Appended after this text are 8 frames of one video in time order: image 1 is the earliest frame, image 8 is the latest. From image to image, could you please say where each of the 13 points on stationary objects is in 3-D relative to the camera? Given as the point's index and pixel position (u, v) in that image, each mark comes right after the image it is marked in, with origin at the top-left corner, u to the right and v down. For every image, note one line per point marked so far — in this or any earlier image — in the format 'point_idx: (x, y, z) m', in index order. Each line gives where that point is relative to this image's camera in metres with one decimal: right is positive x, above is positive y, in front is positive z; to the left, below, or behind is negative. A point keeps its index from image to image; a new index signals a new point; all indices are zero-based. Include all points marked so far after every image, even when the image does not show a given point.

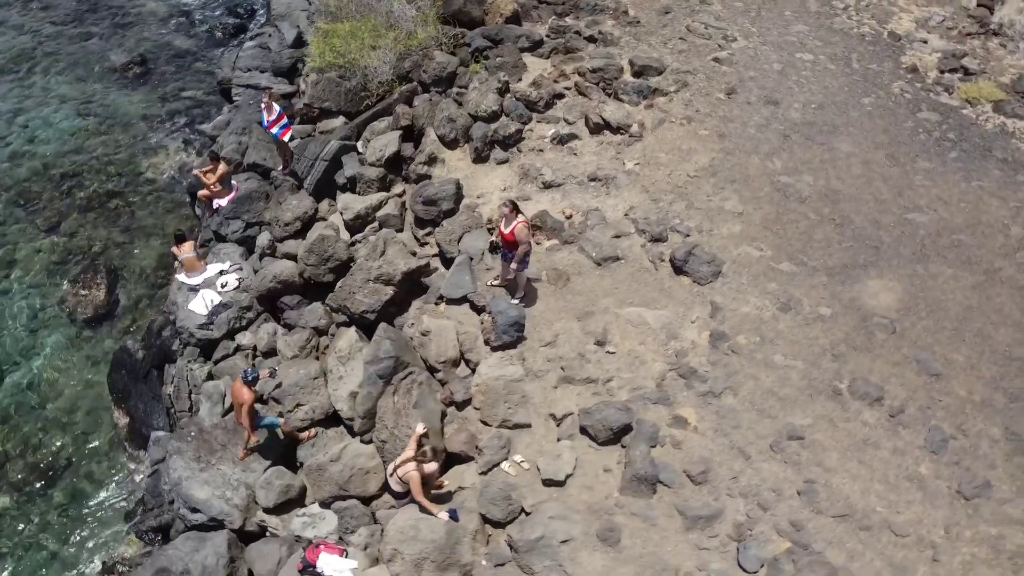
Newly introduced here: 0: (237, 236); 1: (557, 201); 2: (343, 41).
0: (-5.7, +1.1, +17.0) m
1: (+0.8, +1.6, +15.0) m
2: (-3.9, +5.6, +18.6) m
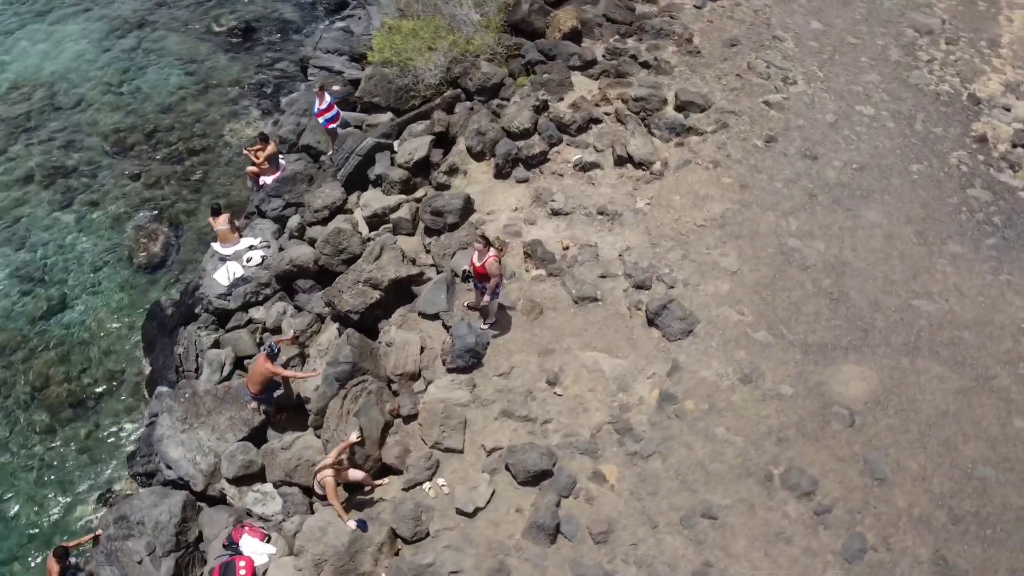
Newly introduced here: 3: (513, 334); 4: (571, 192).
0: (-5.3, +1.7, +18.1) m
1: (+0.9, +1.1, +15.2) m
2: (-2.5, +5.9, +19.2) m
3: (0.0, -0.7, +13.3) m
4: (+1.1, +1.9, +15.9) m
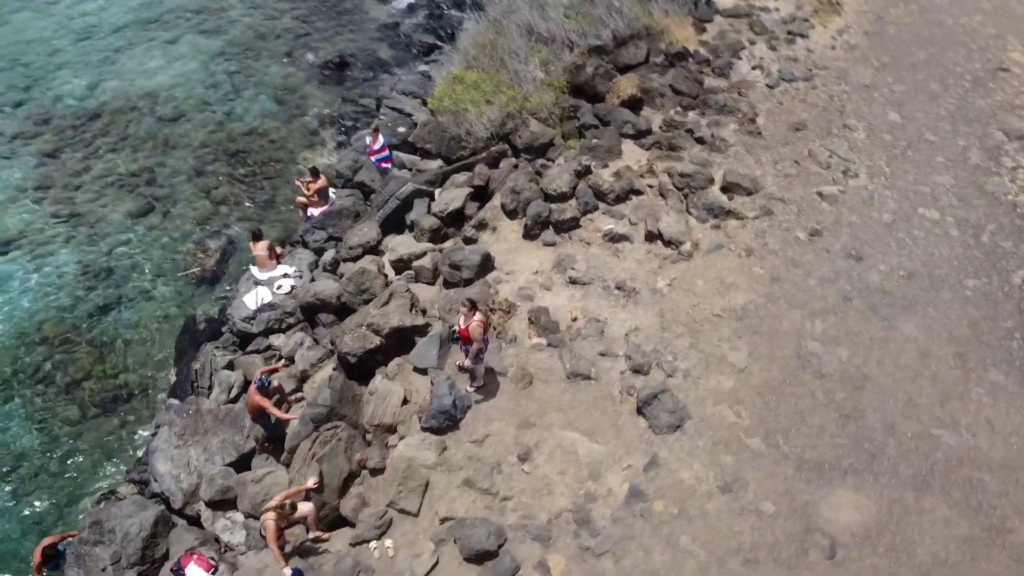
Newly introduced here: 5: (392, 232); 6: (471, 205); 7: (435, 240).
0: (-4.5, +1.0, +18.5) m
1: (+1.1, -0.2, +14.8) m
2: (-1.1, +4.7, +19.5) m
3: (-0.2, -1.8, +13.0) m
4: (+1.6, +0.5, +15.5) m
5: (-2.6, +1.2, +17.7) m
6: (-0.9, +1.7, +17.1) m
7: (-1.6, +1.0, +16.7) m
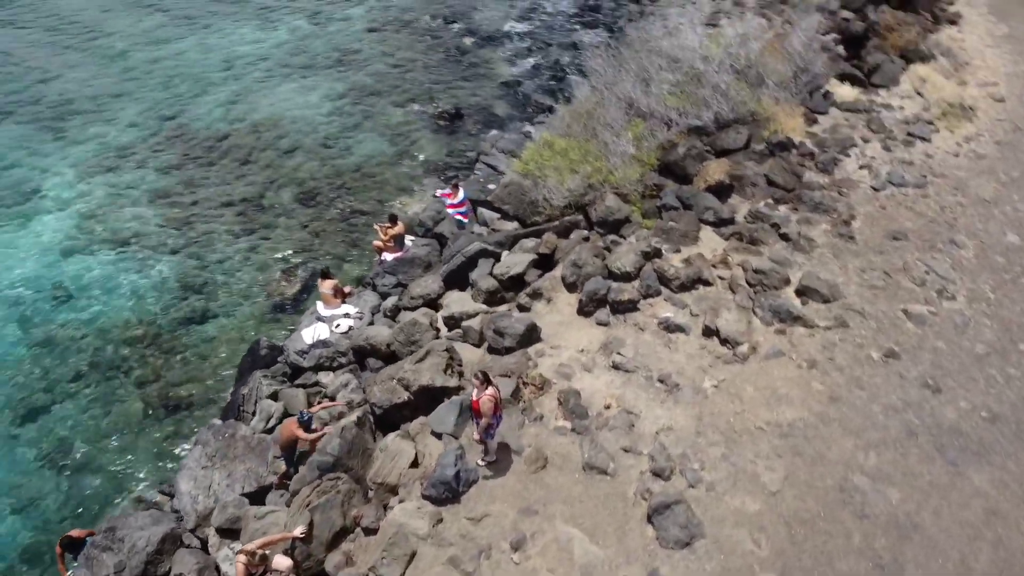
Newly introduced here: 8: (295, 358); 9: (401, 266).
0: (-3.0, 0.0, +18.7) m
1: (+1.7, -1.7, +14.1) m
2: (+1.0, +3.1, +19.3) m
3: (-0.1, -2.9, +12.4) m
4: (+2.4, -1.1, +14.7) m
5: (-1.3, 0.0, +17.7) m
6: (+0.4, +0.3, +16.8) m
7: (-0.5, -0.3, +16.5) m
8: (-4.6, -1.5, +17.4) m
9: (-2.6, +0.5, +19.0) m
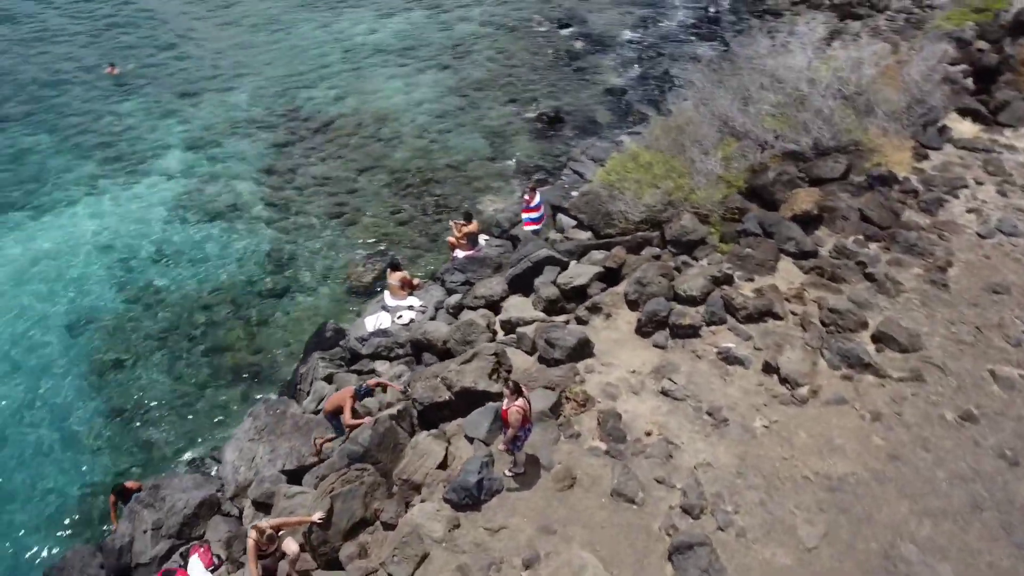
0: (-1.4, +0.1, +18.8) m
1: (+2.4, -2.1, +13.5) m
2: (+2.9, +2.7, +18.8) m
3: (+0.3, -3.1, +12.2) m
4: (+3.2, -1.6, +14.1) m
5: (+0.1, -0.1, +17.5) m
6: (+1.7, +0.1, +16.4) m
7: (+0.7, -0.5, +16.2) m
8: (-3.4, -1.2, +17.6) m
9: (-1.0, +0.5, +18.9) m
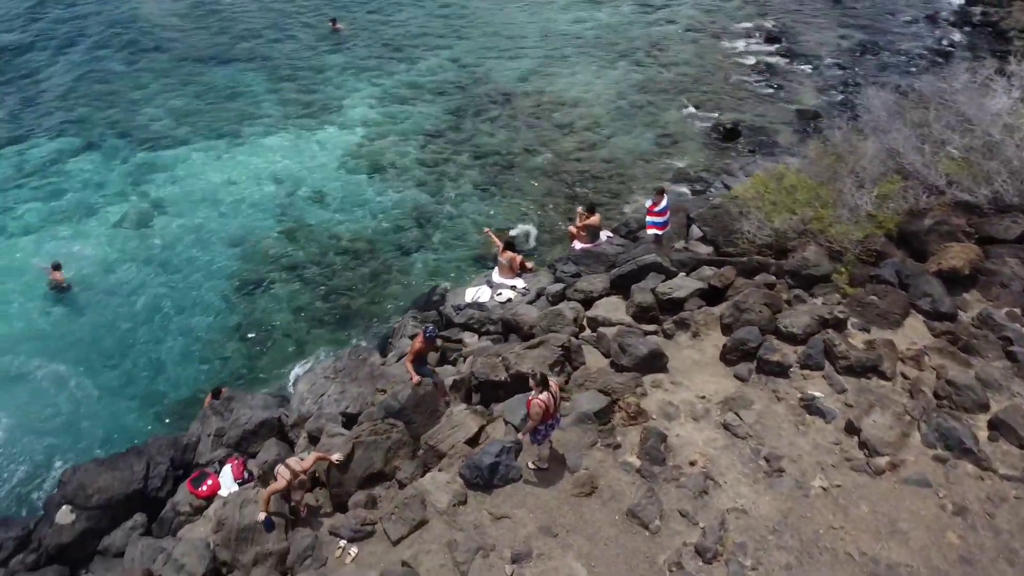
0: (+1.0, +0.3, +18.4) m
1: (+3.1, -2.4, +12.5) m
2: (+5.7, +2.1, +17.4) m
3: (+0.5, -2.9, +11.7) m
4: (+4.0, -2.1, +12.9) m
5: (+2.2, -0.1, +16.8) m
6: (+3.5, -0.3, +15.4) m
7: (+2.4, -0.6, +15.4) m
8: (-1.4, -0.5, +17.8) m
9: (+1.6, +0.7, +18.5) m
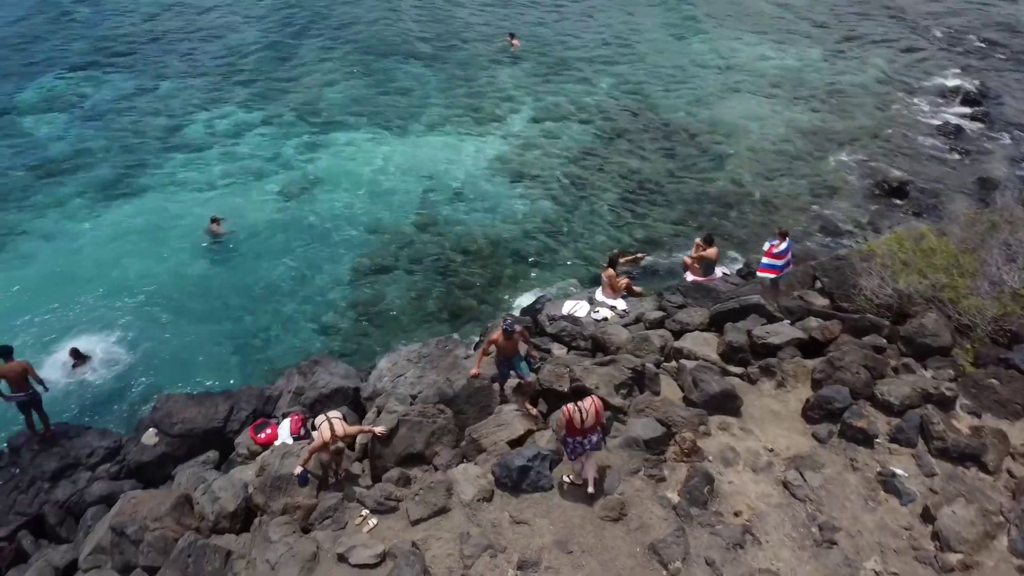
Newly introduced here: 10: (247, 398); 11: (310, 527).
0: (+3.3, -0.3, +17.9) m
1: (+3.6, -3.0, +11.6) m
2: (+7.9, +0.7, +15.9) m
3: (+0.8, -3.0, +11.3) m
4: (+4.6, -2.9, +11.7) m
5: (+4.0, -0.8, +16.0) m
6: (+4.9, -1.1, +14.3) m
7: (+3.8, -1.2, +14.6) m
8: (+0.7, -0.7, +17.7) m
9: (+3.9, 0.0, +17.8) m
10: (-5.2, -2.2, +16.0) m
11: (-2.8, -3.3, +11.4) m
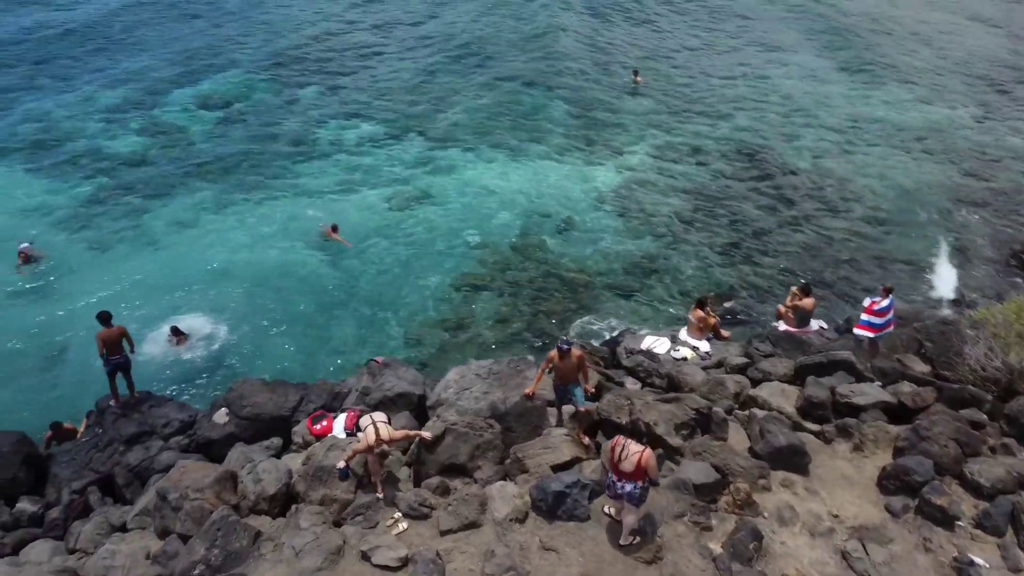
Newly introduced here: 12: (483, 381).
0: (+4.9, -1.3, +17.0) m
1: (+4.0, -3.6, +10.6) m
2: (+9.3, -0.7, +14.4) m
3: (+1.2, -3.4, +10.8) m
4: (+5.1, -3.6, +10.6) m
5: (+5.3, -1.8, +15.1) m
6: (+5.9, -2.1, +13.2) m
7: (+4.9, -2.1, +13.7) m
8: (+2.3, -1.4, +17.2) m
9: (+5.6, -1.1, +16.8) m
10: (-3.9, -2.1, +16.4) m
11: (-2.4, -3.3, +11.4) m
12: (-0.5, -1.9, +16.1) m
